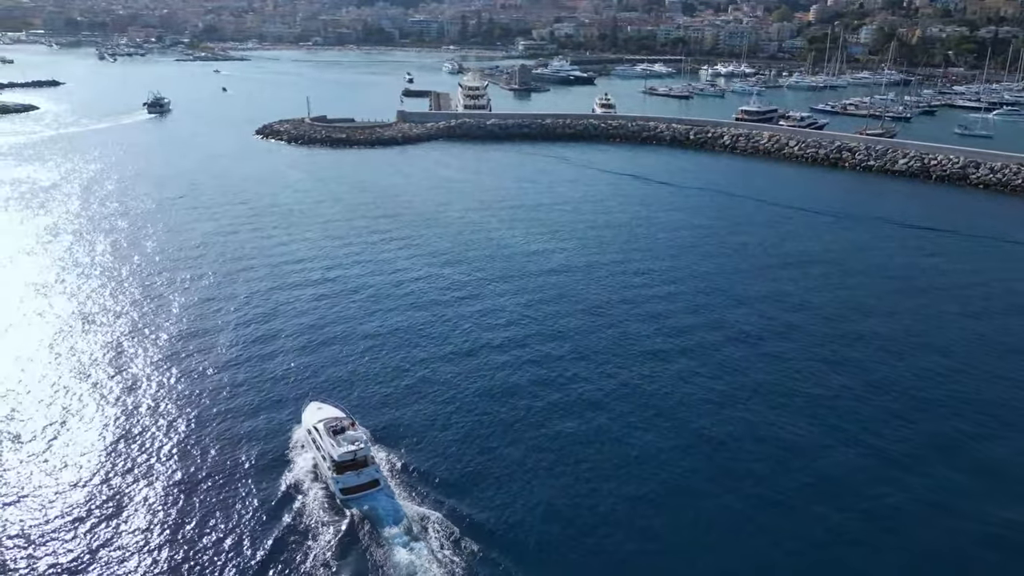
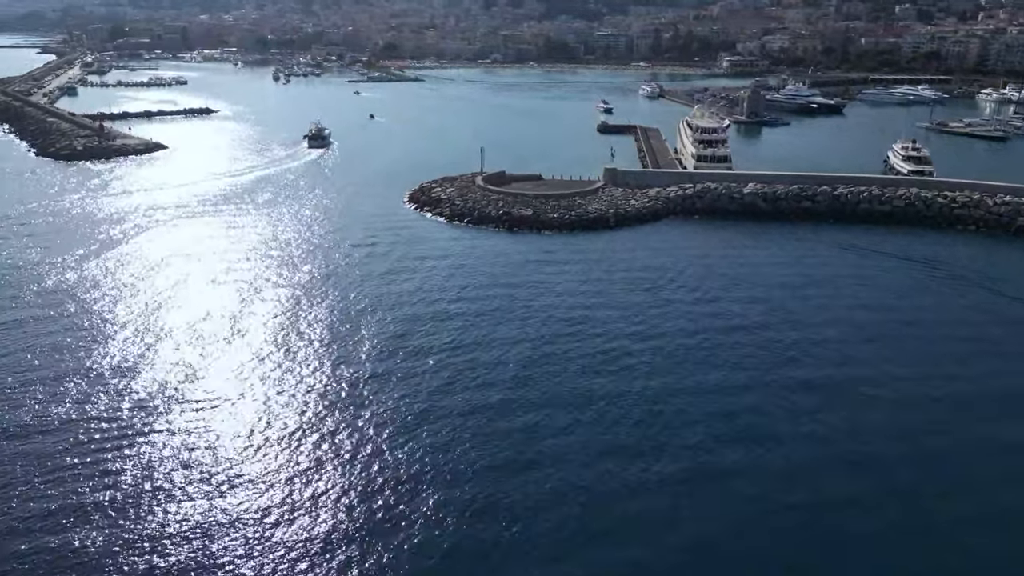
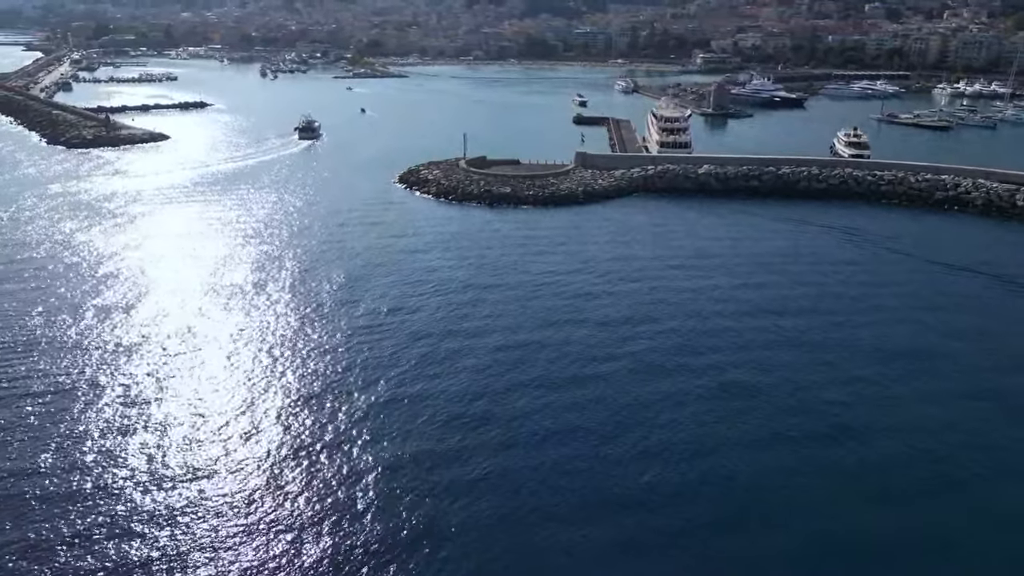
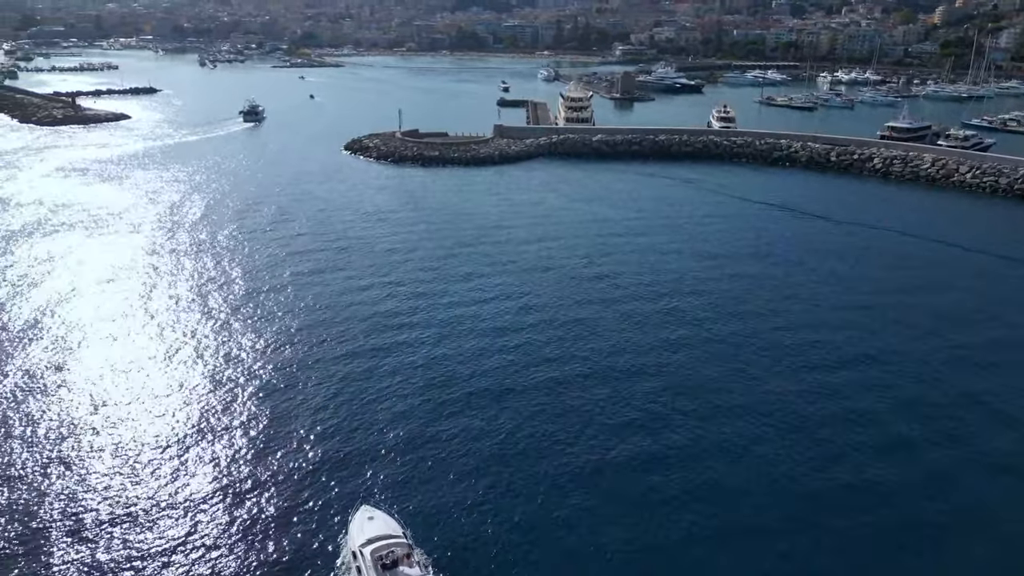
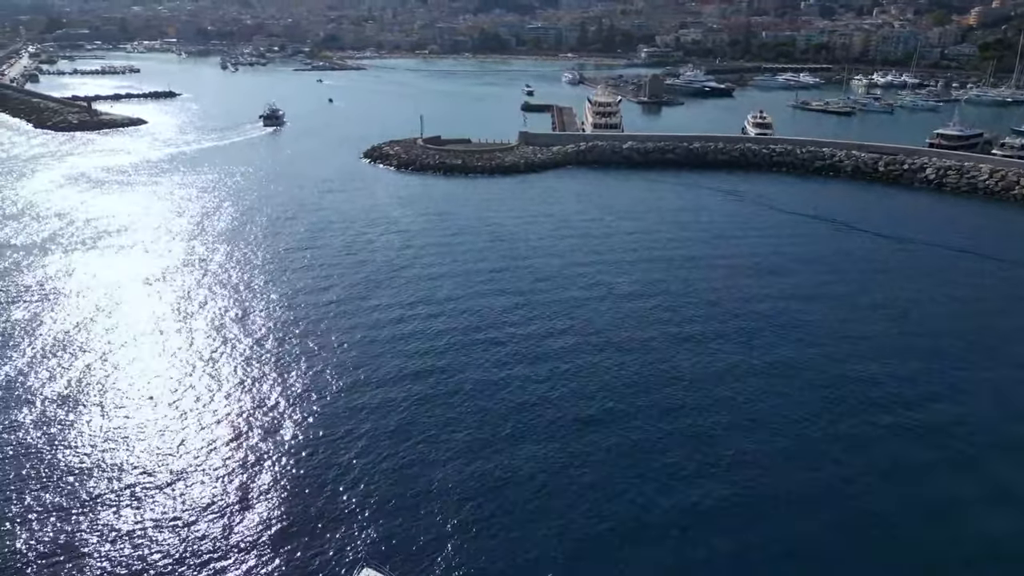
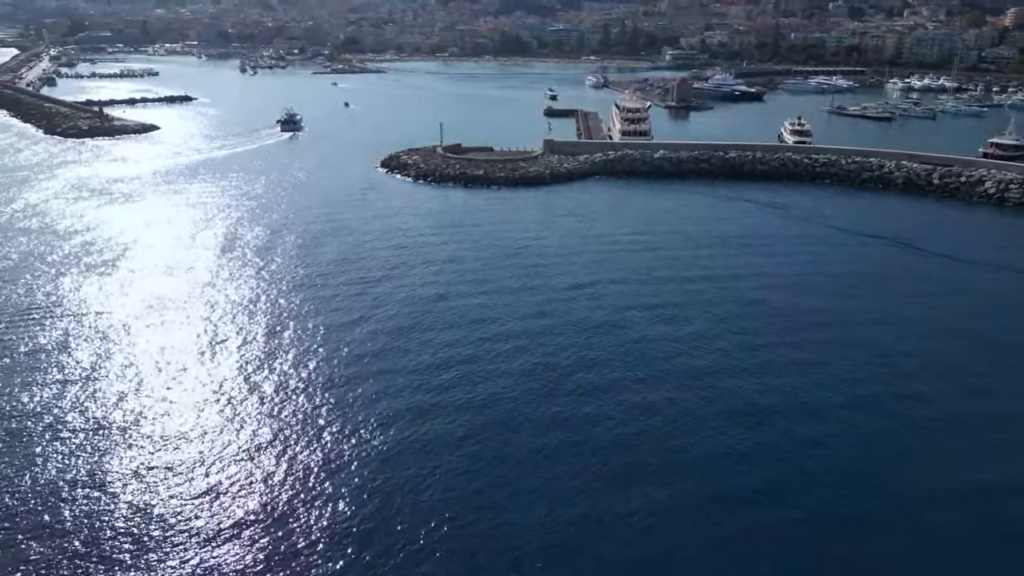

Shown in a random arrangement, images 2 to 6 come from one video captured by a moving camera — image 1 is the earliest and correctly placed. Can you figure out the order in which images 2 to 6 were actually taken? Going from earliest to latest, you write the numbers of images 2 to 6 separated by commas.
4, 5, 6, 3, 2
